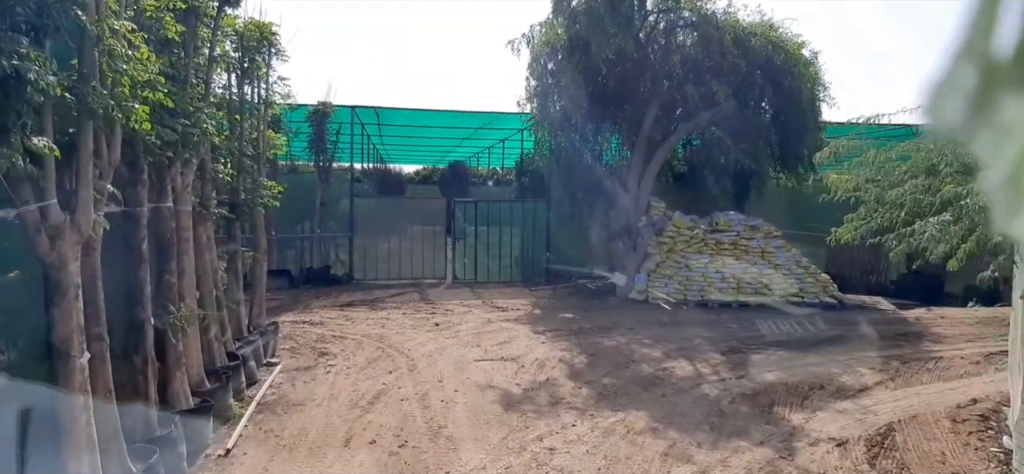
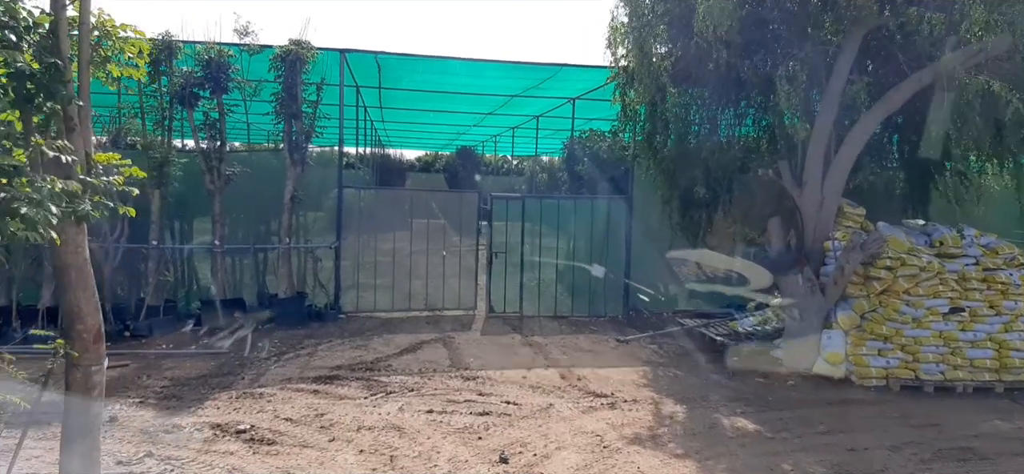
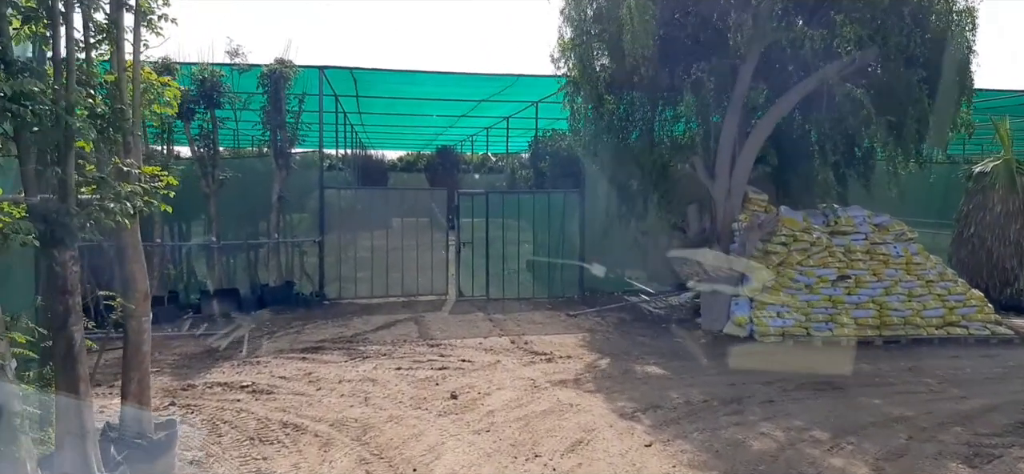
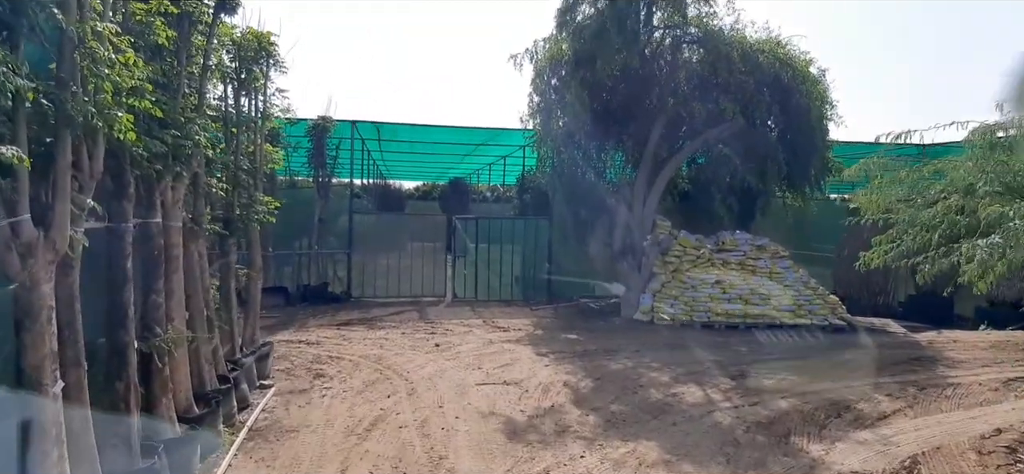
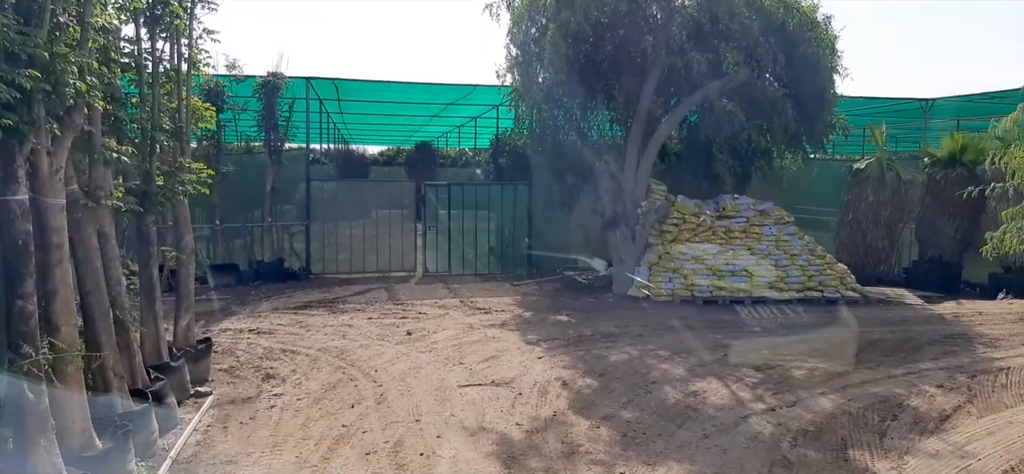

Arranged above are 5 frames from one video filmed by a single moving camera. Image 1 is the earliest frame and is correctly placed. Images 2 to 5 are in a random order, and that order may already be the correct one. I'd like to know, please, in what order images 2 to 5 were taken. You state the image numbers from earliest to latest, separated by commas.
4, 5, 3, 2
